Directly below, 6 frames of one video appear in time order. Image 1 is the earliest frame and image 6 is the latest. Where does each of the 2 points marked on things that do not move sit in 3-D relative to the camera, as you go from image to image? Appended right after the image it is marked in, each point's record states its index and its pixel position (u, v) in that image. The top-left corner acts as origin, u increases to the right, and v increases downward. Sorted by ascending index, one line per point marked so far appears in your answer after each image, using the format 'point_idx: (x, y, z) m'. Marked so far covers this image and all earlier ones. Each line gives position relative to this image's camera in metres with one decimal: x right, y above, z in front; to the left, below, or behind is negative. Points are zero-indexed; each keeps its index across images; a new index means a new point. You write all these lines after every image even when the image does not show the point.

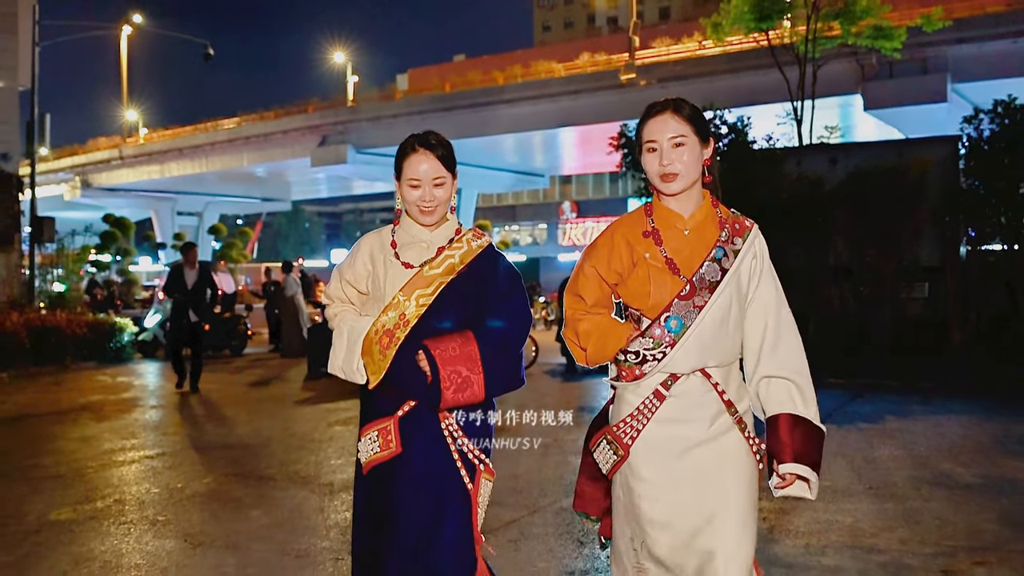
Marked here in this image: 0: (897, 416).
0: (+3.7, -1.2, +9.7) m
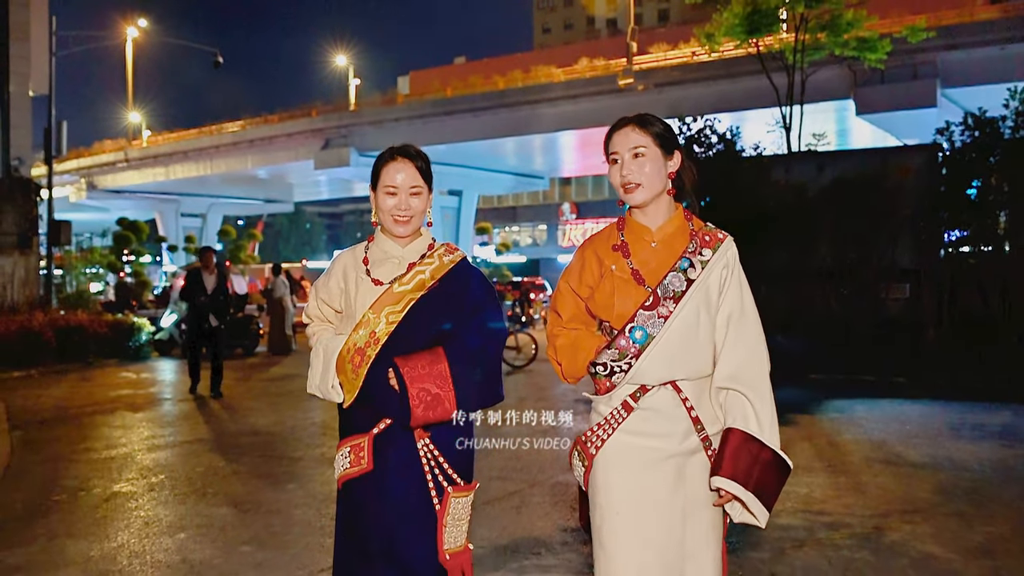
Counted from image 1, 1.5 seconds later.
0: (+3.7, -1.2, +10.4) m
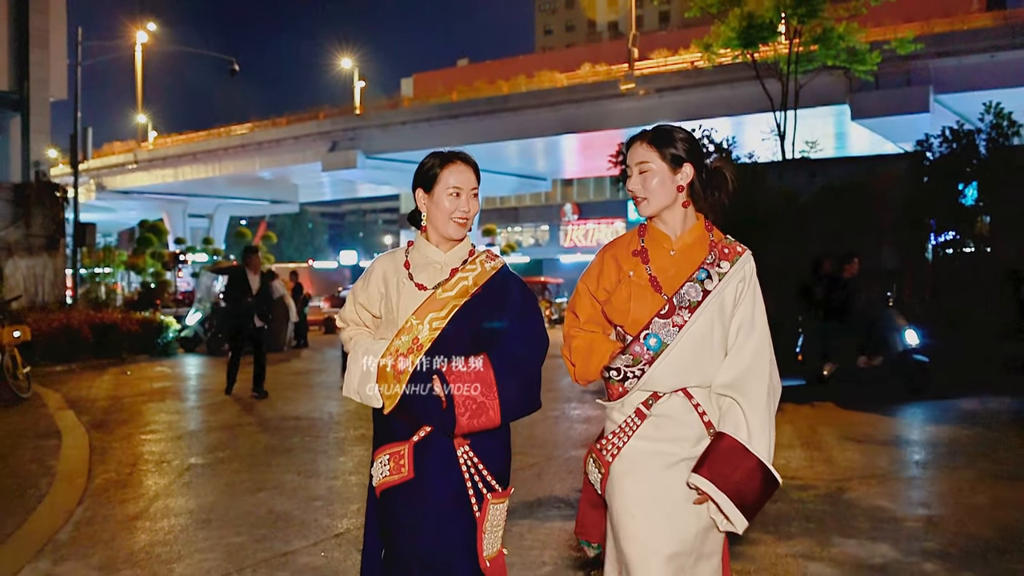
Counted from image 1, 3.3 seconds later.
0: (+3.8, -1.3, +11.3) m
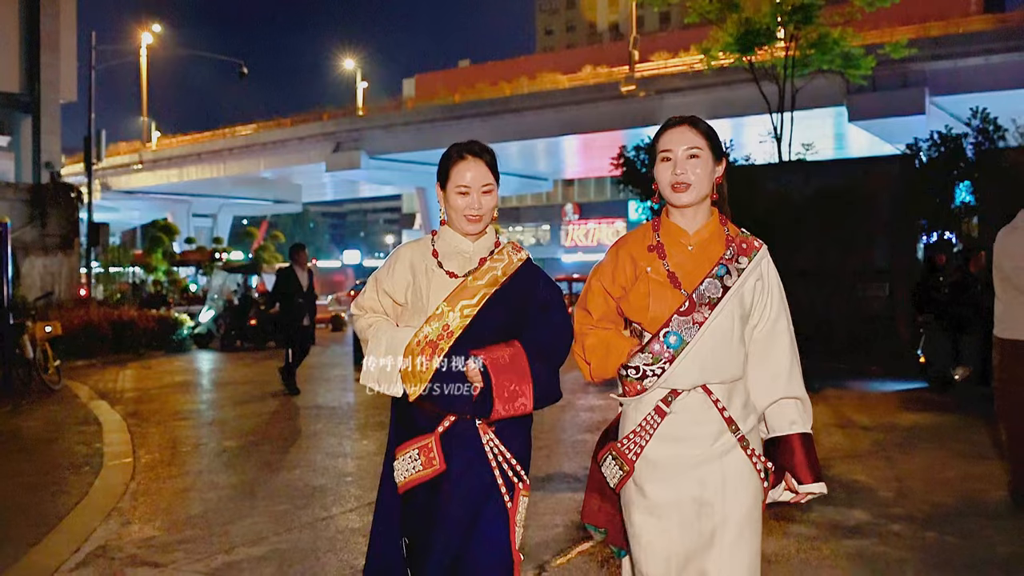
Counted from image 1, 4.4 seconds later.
0: (+3.9, -1.2, +11.8) m
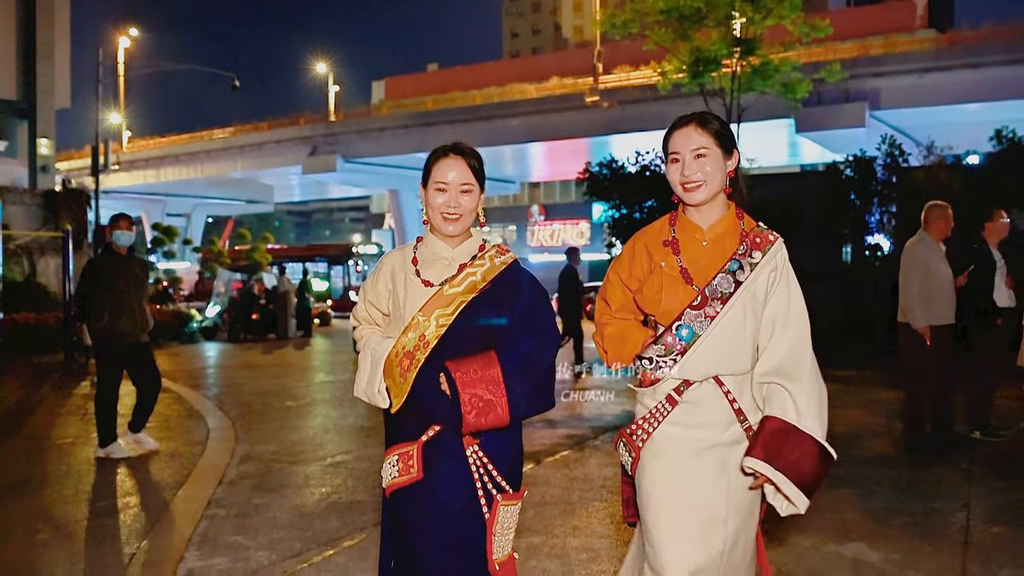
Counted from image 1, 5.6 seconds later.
0: (+3.6, -1.2, +14.1) m
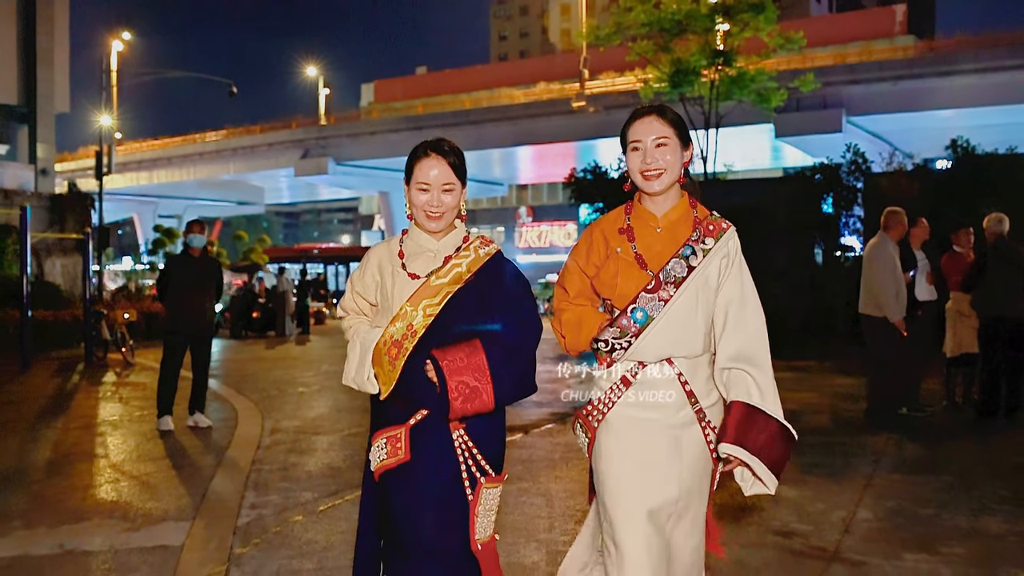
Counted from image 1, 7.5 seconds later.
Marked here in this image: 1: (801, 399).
0: (+3.5, -1.2, +15.1) m
1: (+3.4, -1.3, +11.7) m
